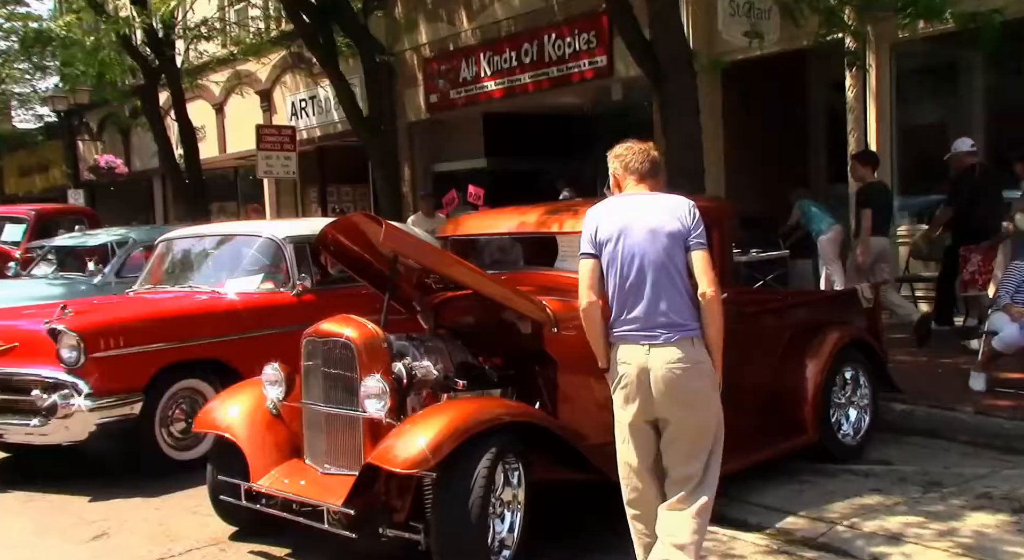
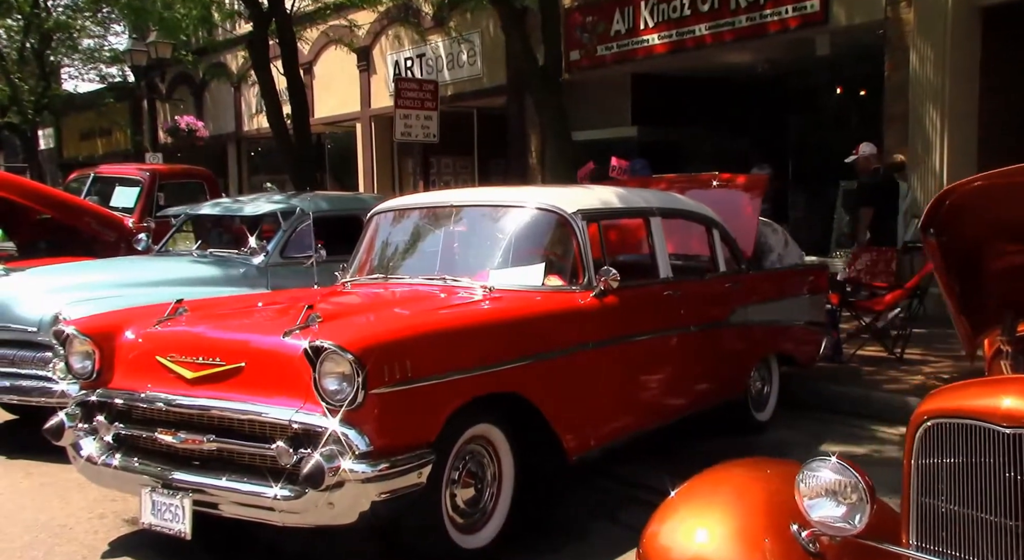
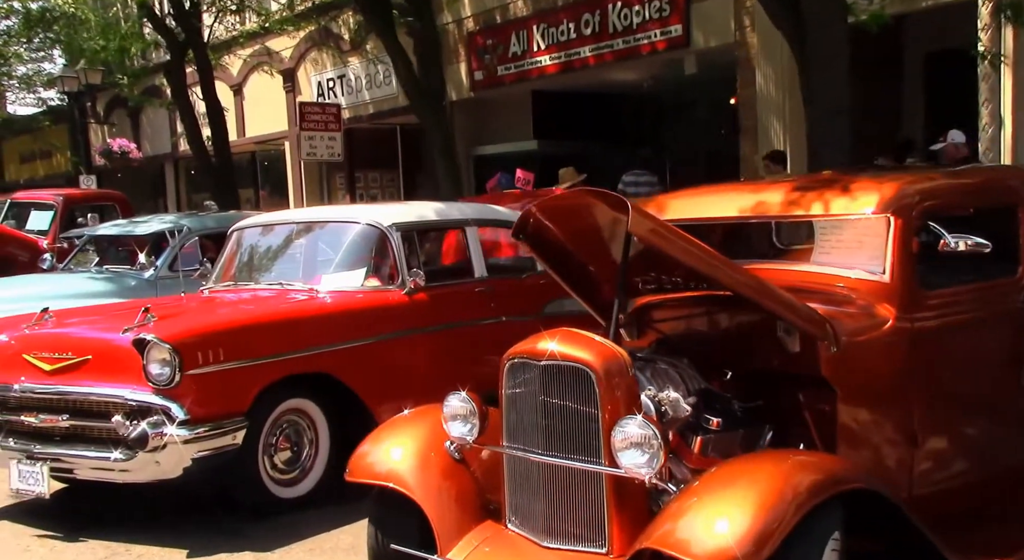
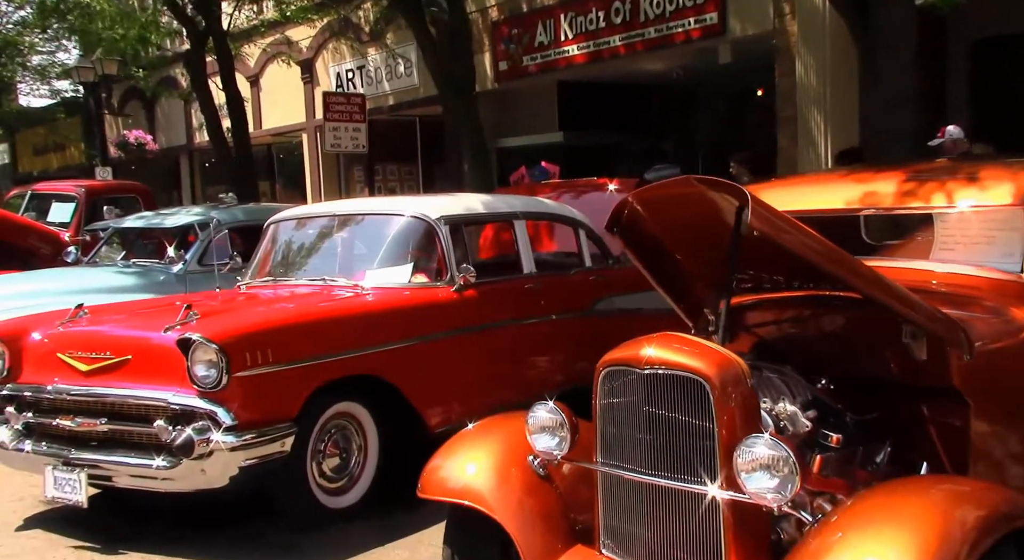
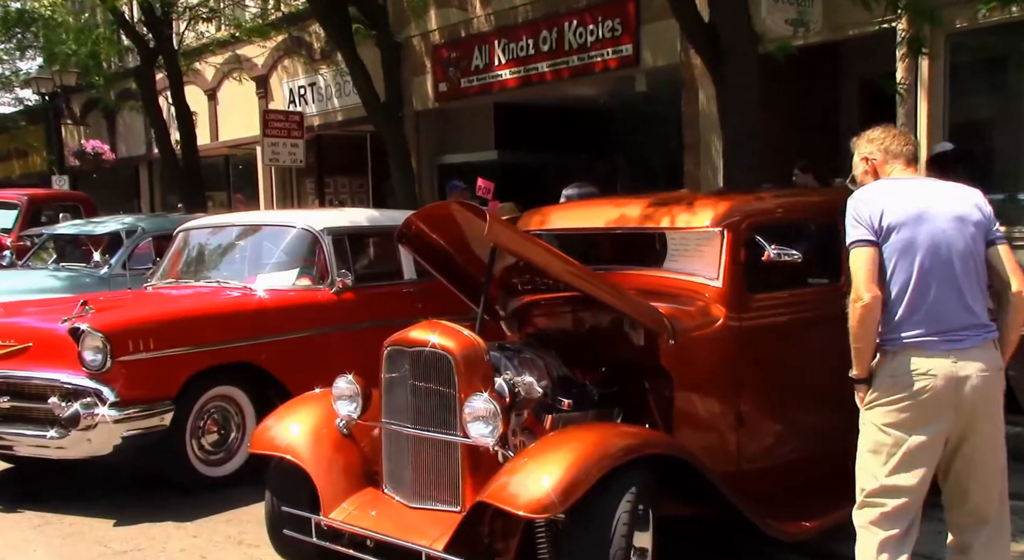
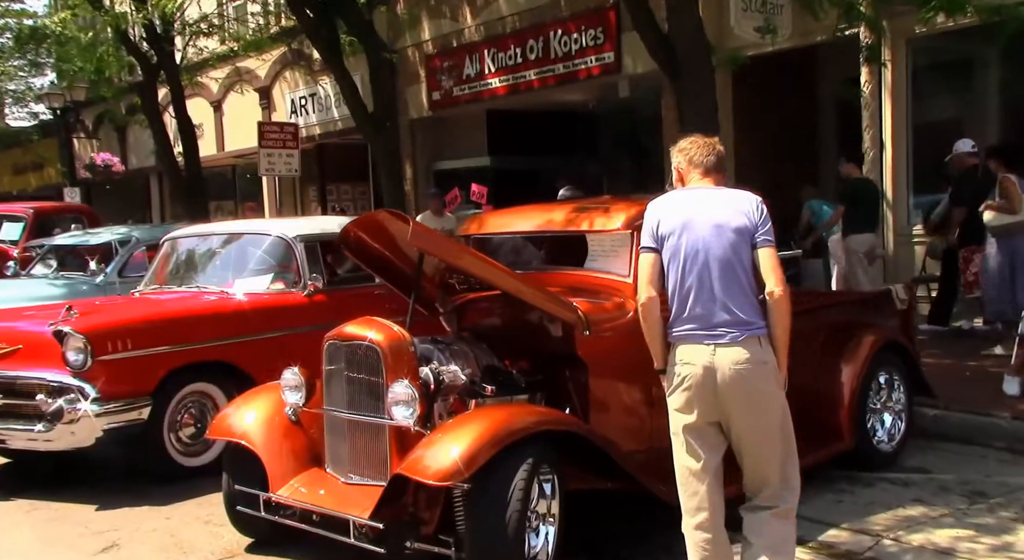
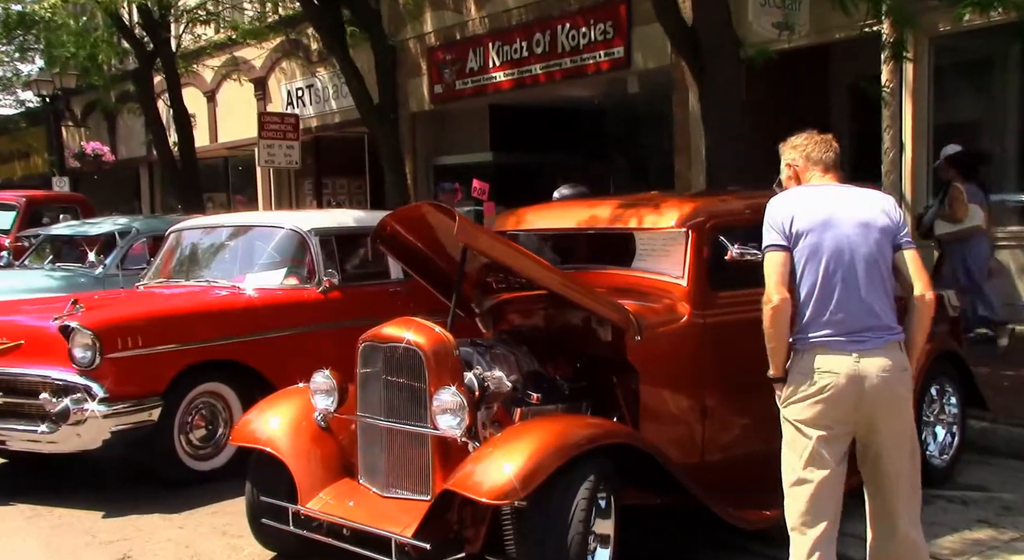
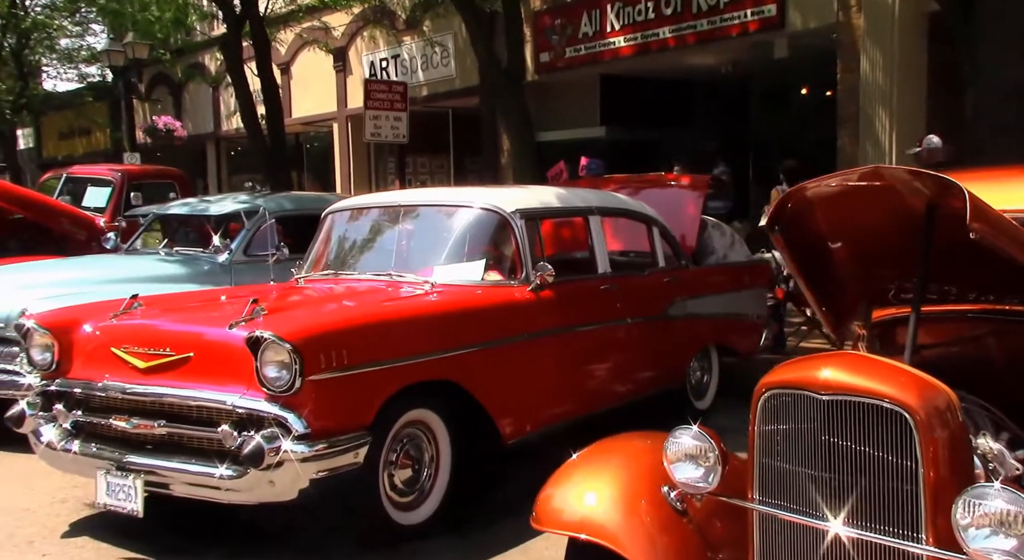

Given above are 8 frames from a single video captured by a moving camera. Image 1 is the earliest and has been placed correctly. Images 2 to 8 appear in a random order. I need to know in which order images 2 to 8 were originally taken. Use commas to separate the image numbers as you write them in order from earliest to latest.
6, 7, 5, 3, 4, 8, 2
